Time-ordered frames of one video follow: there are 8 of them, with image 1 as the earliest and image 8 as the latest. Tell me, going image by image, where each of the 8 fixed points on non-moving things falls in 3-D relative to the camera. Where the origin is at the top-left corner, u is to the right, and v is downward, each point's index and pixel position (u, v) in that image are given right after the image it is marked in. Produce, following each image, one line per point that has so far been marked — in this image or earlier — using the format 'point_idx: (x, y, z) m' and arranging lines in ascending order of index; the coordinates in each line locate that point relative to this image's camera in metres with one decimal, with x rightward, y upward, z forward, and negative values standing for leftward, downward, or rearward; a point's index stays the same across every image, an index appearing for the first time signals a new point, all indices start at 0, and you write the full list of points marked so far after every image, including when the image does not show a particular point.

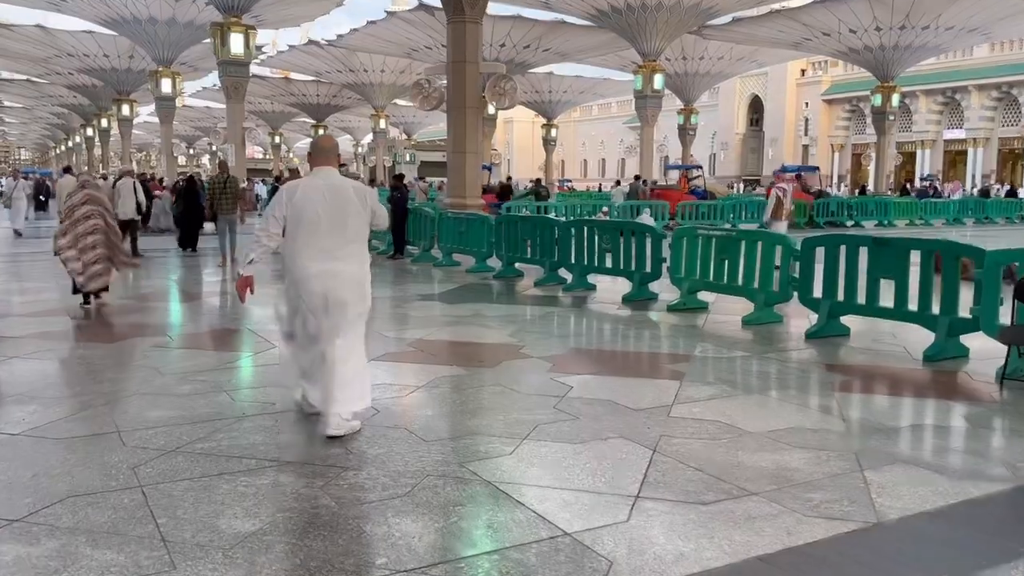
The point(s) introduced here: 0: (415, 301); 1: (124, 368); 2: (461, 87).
0: (-1.3, -0.1, +10.3) m
1: (-2.8, -0.6, +6.1) m
2: (-1.2, +4.2, +17.8) m
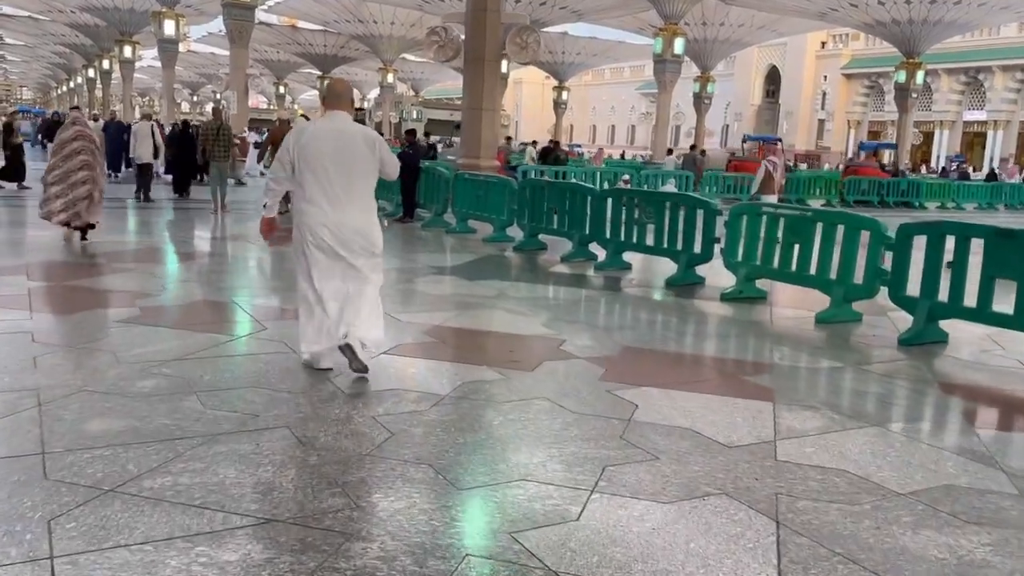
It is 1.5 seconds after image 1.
0: (-1.0, +0.2, +9.1) m
1: (-2.6, -0.4, +4.9) m
2: (-0.7, +4.9, +16.4) m
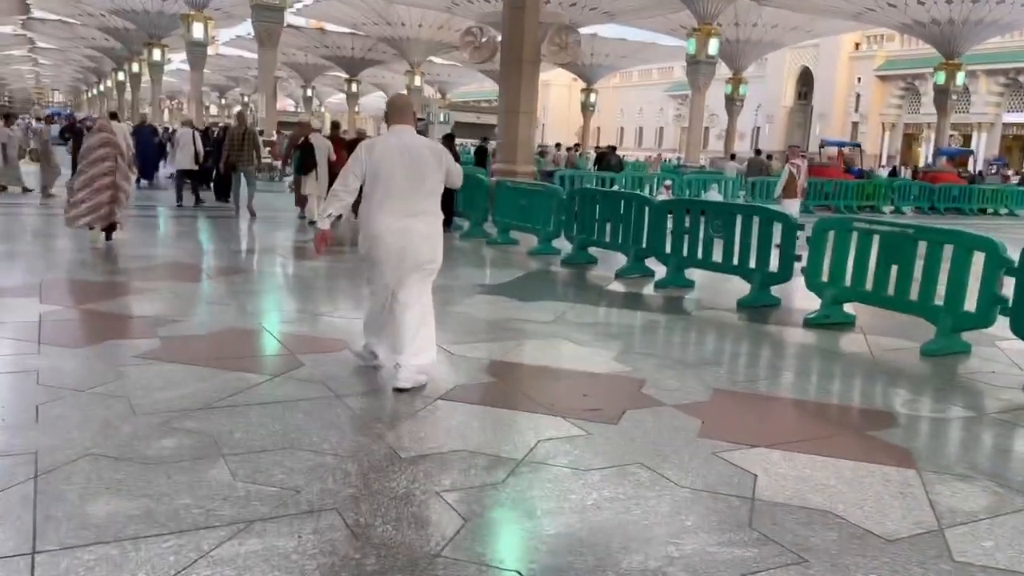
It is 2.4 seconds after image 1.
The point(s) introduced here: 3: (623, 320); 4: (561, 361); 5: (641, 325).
0: (-0.5, 0.0, +8.3) m
1: (-2.2, -0.5, +4.3) m
2: (0.0, +4.6, +15.6) m
3: (+1.0, -0.3, +7.0) m
4: (+0.3, -0.5, +5.5) m
5: (+1.1, -0.3, +6.9) m
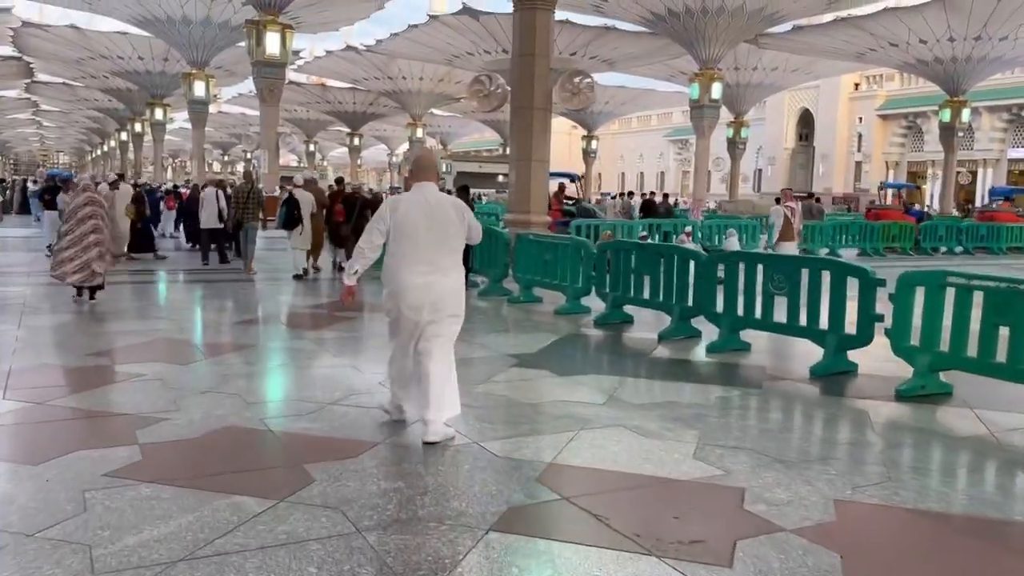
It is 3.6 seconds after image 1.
0: (-0.2, -0.6, +7.4) m
1: (-1.9, -1.0, +3.2) m
2: (+0.3, +3.6, +14.9) m
3: (+1.3, -0.8, +6.0) m
4: (+0.6, -0.9, +4.5) m
5: (+1.4, -0.8, +5.9) m
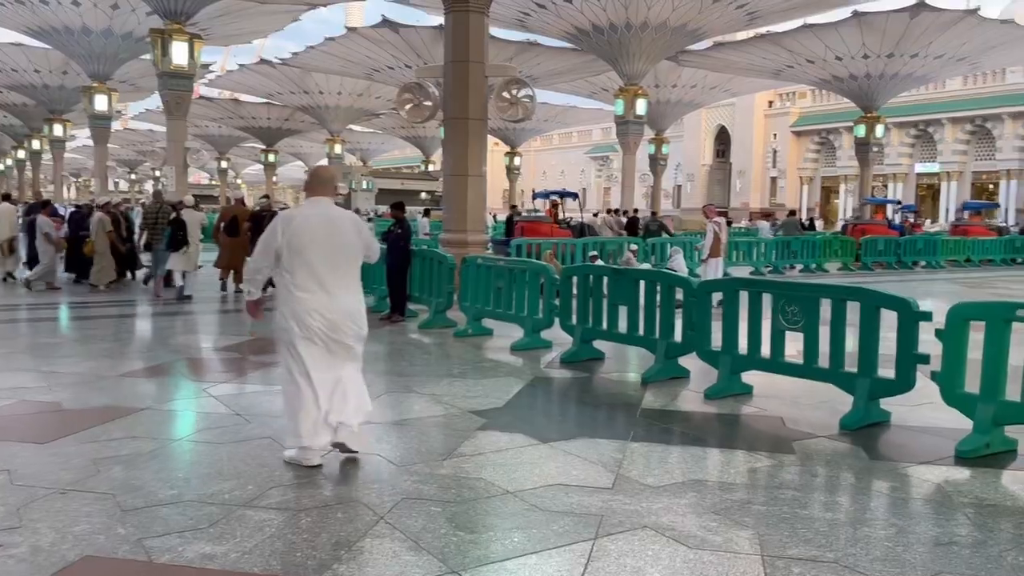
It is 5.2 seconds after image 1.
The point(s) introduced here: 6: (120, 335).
0: (-0.4, -0.9, +5.9) m
1: (-1.7, -1.2, +1.7) m
2: (-0.8, +3.2, +13.5) m
3: (+1.1, -1.0, +4.7) m
4: (+0.6, -1.1, +3.2) m
5: (+1.2, -1.0, +4.6) m
6: (-4.6, -0.5, +10.1) m
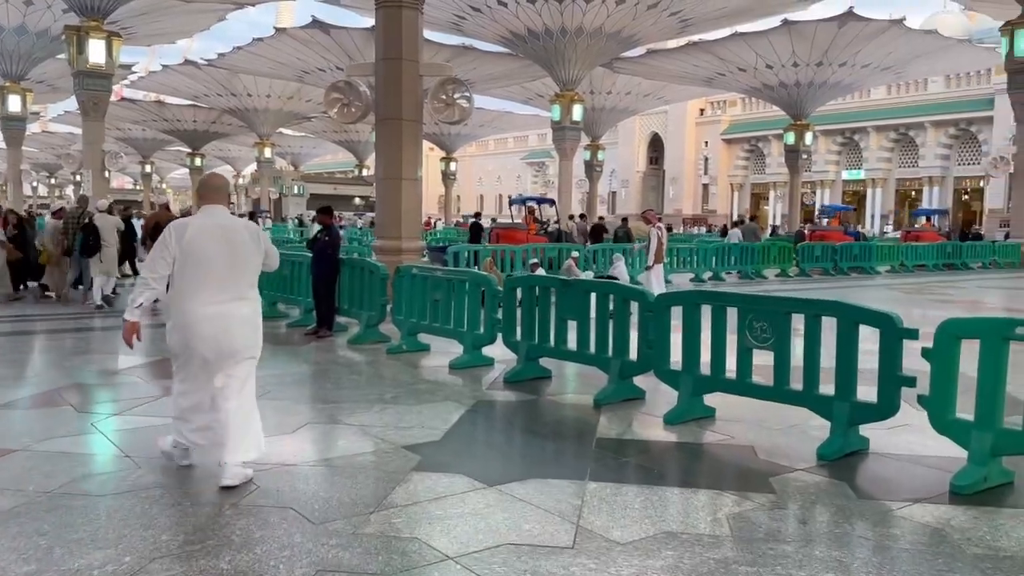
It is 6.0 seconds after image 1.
0: (-0.8, -1.0, +5.2) m
1: (-1.8, -1.3, +0.8) m
2: (-1.7, +3.0, +12.8) m
3: (+0.8, -1.1, +4.1) m
4: (+0.5, -1.2, +2.5) m
5: (+1.0, -1.1, +4.0) m
6: (-5.2, -0.7, +9.0) m
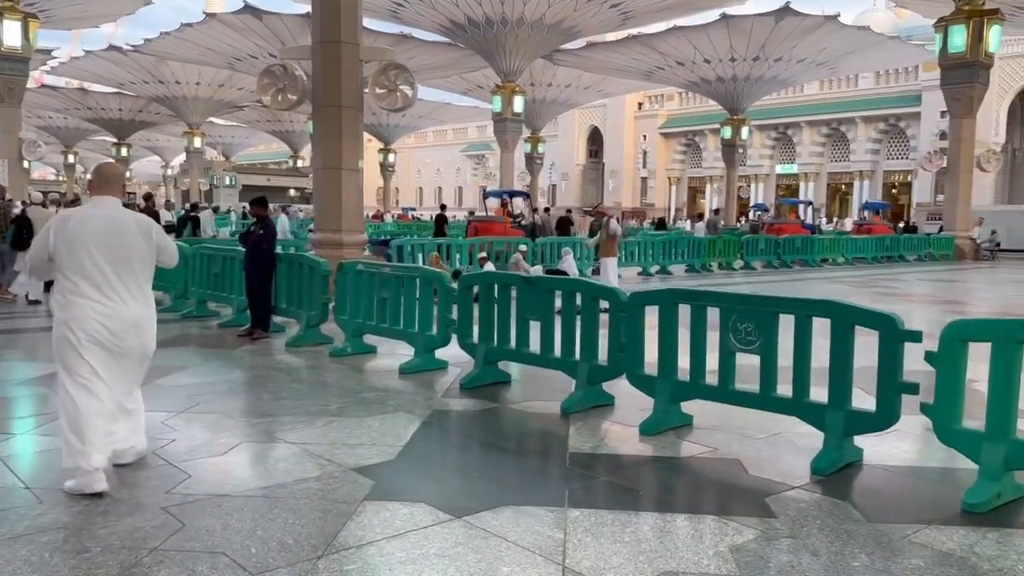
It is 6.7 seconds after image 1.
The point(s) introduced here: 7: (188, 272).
0: (-1.0, -1.0, +4.5) m
1: (-1.7, -1.4, +0.1) m
2: (-2.5, +3.1, +12.0) m
3: (+0.7, -1.1, +3.6) m
4: (+0.5, -1.2, +2.0) m
5: (+0.8, -1.1, +3.5) m
6: (-5.7, -0.7, +8.0) m
7: (-4.2, +0.2, +10.9) m
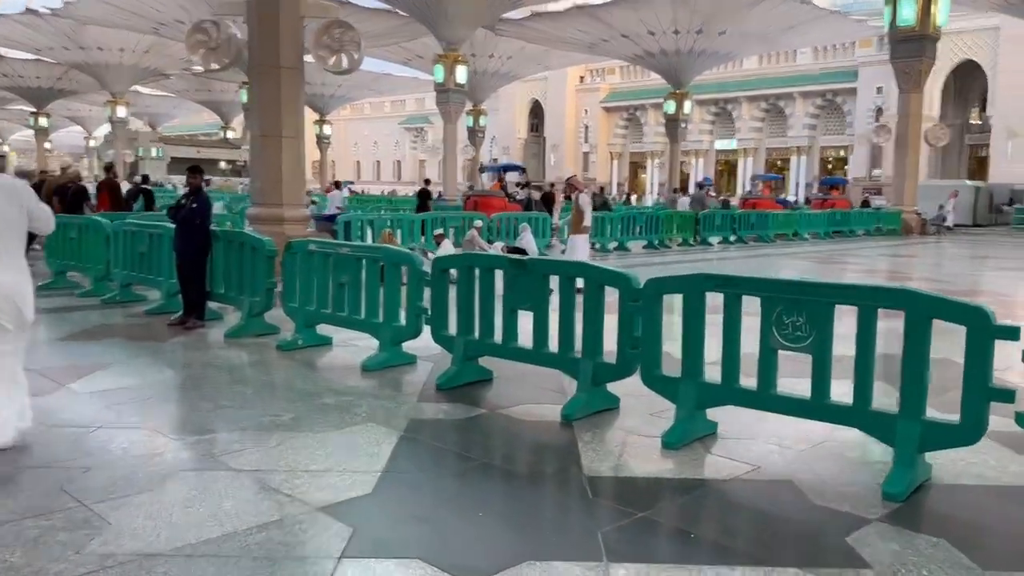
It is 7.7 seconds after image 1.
0: (-0.9, -1.0, +3.5) m
1: (-1.3, -1.4, -0.9) m
2: (-3.0, +3.3, +10.8) m
3: (+0.8, -1.1, +2.7) m
4: (+0.7, -1.3, +1.1) m
5: (+1.0, -1.1, +2.6) m
6: (-5.9, -0.6, +6.7) m
7: (-4.6, +0.4, +9.6) m
